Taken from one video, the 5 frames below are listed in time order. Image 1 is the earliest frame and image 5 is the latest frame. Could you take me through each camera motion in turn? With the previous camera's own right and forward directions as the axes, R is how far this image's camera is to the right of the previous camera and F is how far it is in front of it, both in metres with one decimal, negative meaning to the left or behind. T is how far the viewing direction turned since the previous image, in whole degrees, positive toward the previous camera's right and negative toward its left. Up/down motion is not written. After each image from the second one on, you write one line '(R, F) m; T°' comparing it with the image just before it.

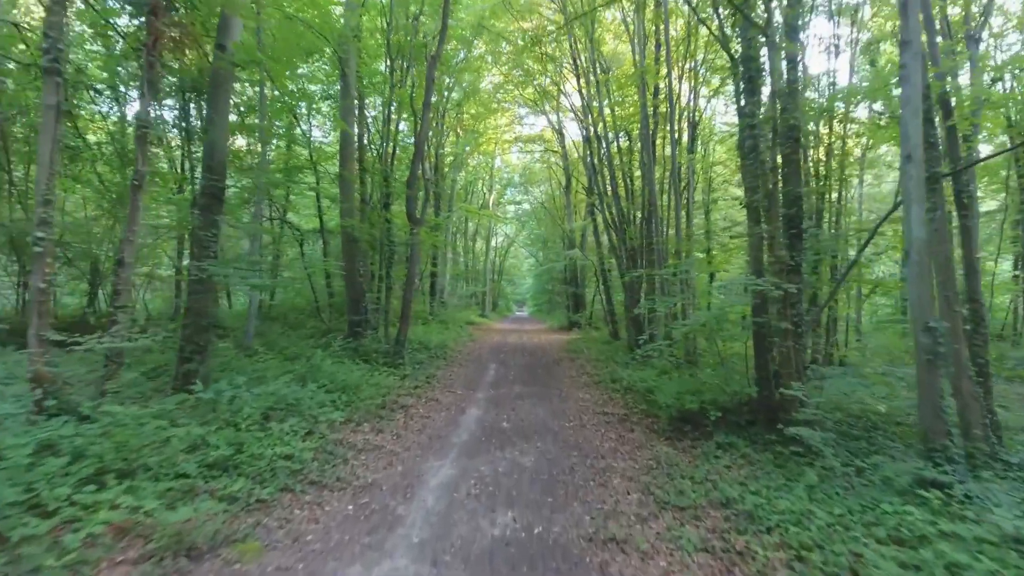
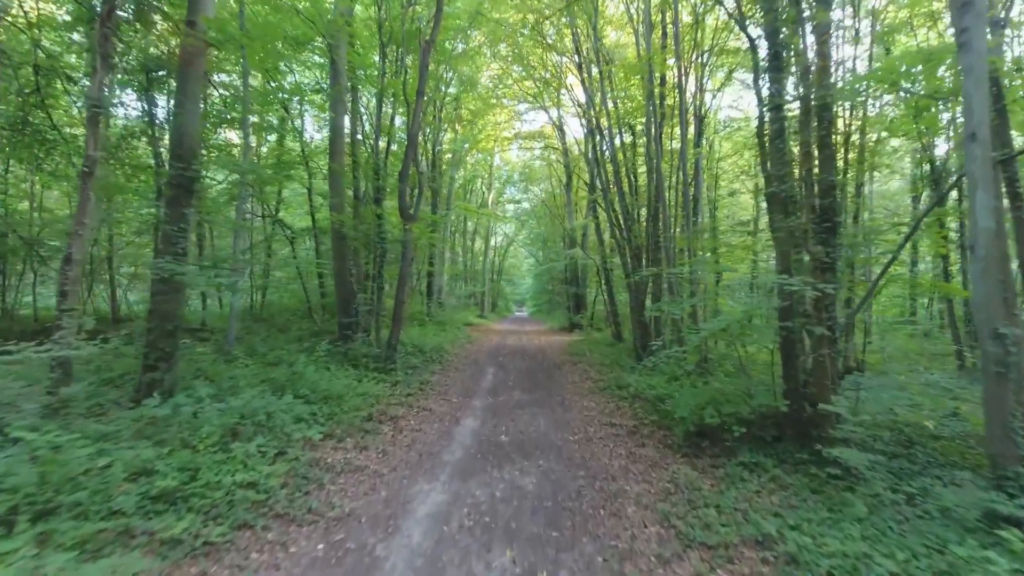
(0.0, +0.7) m; 0°
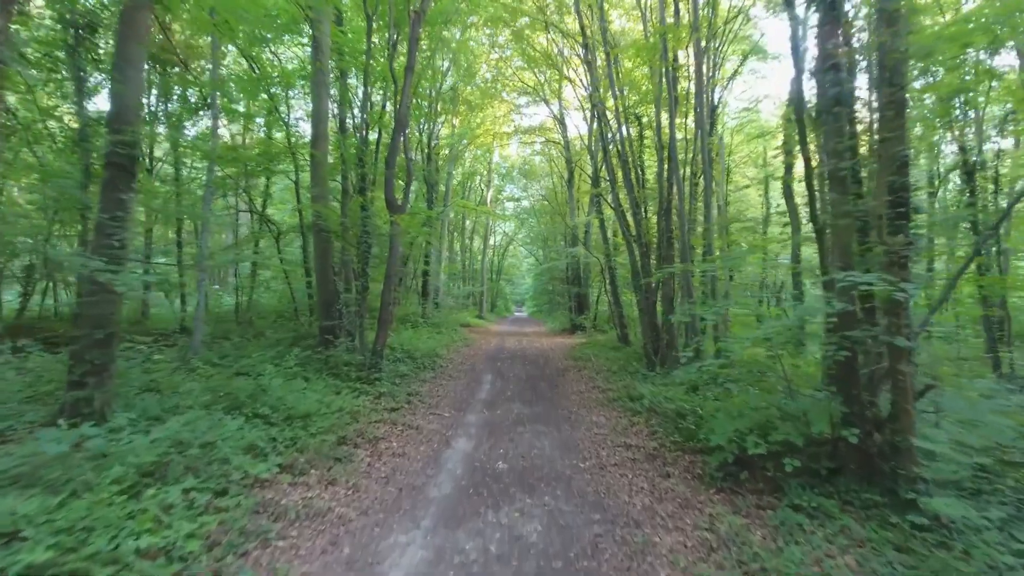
(0.0, +1.2) m; 0°
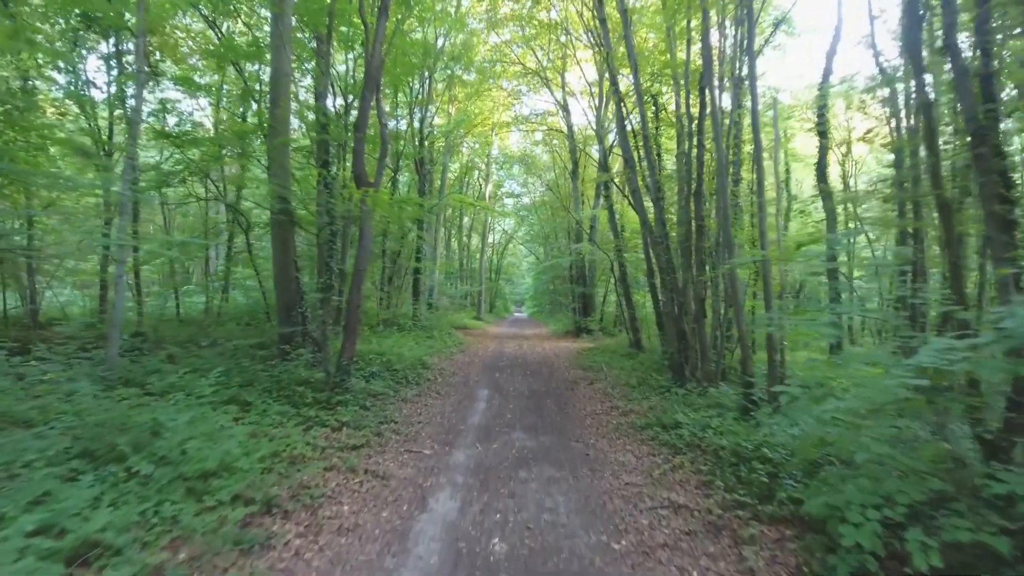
(0.0, +2.1) m; 0°
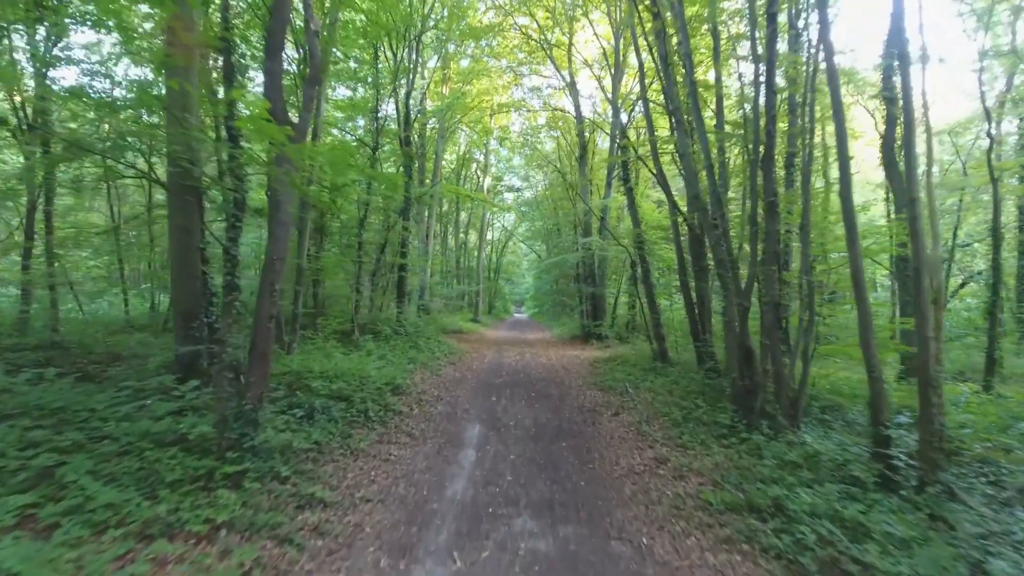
(0.0, +2.9) m; 0°
